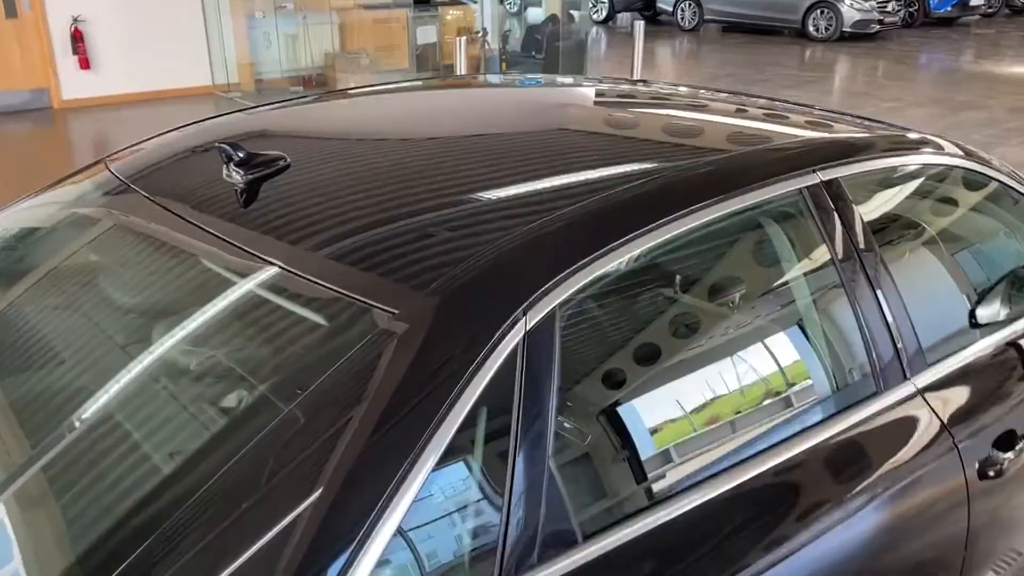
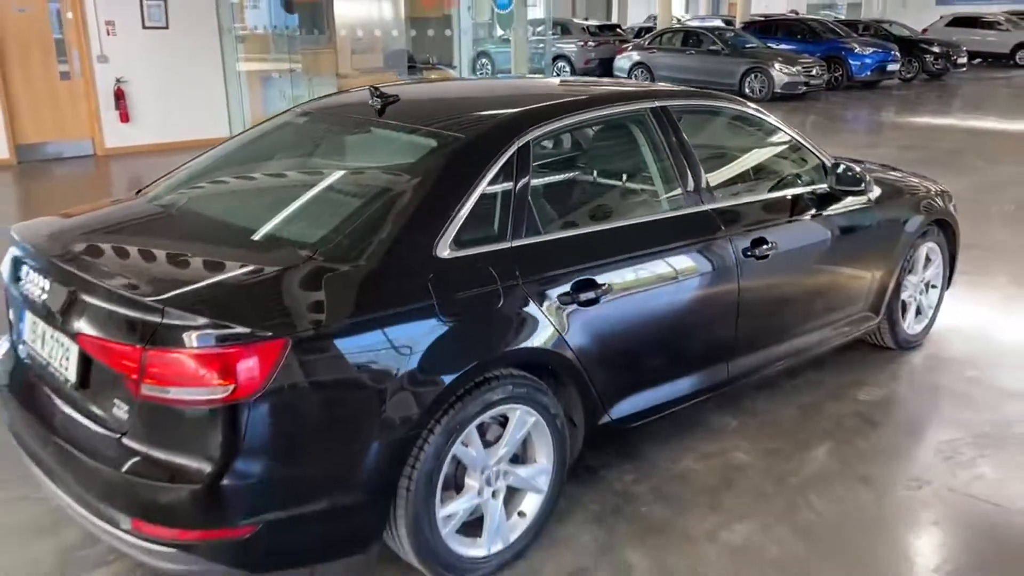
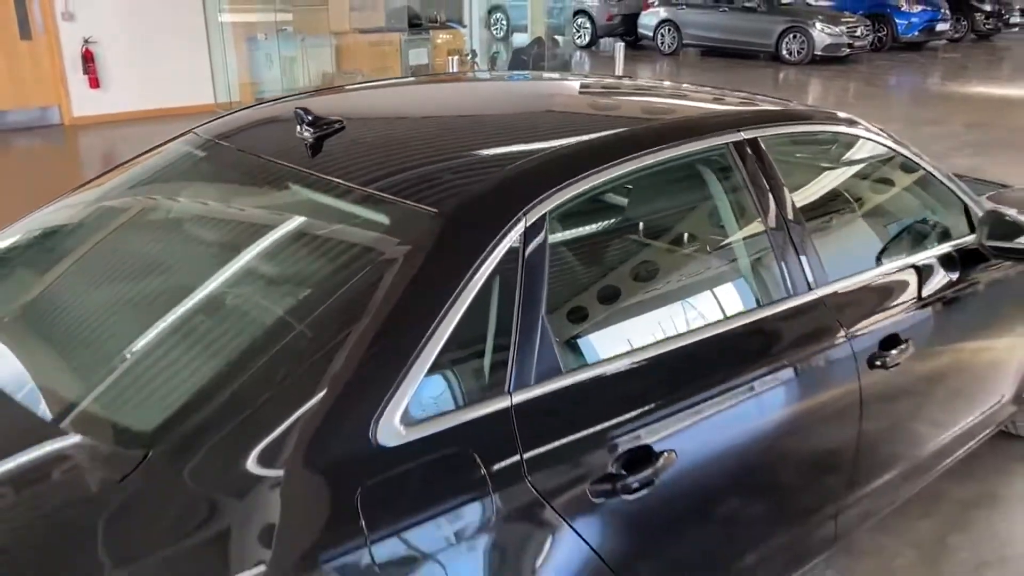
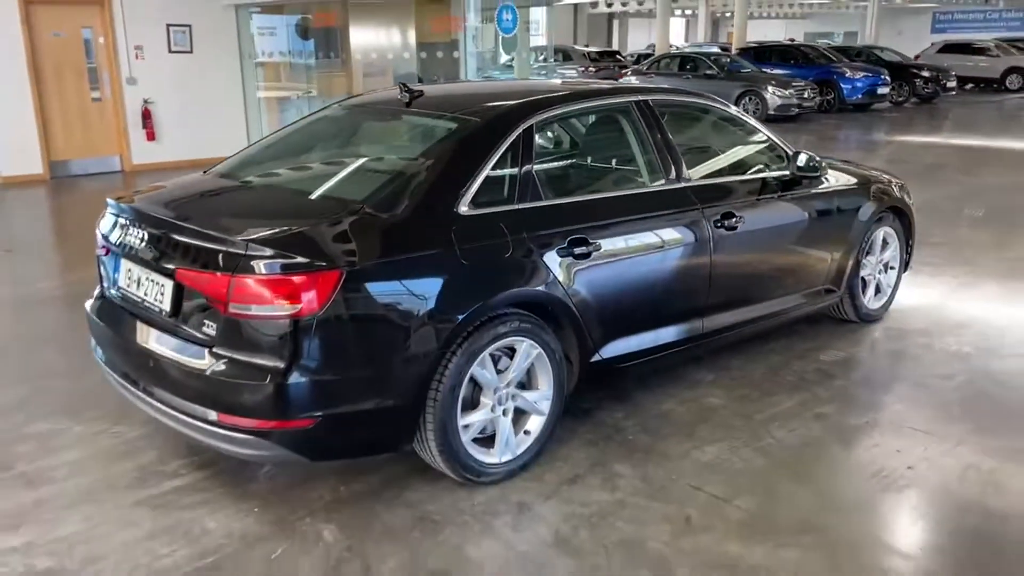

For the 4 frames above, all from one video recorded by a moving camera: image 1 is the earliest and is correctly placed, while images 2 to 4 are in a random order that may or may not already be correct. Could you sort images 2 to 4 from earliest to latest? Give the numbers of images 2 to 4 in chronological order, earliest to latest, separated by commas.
3, 2, 4
